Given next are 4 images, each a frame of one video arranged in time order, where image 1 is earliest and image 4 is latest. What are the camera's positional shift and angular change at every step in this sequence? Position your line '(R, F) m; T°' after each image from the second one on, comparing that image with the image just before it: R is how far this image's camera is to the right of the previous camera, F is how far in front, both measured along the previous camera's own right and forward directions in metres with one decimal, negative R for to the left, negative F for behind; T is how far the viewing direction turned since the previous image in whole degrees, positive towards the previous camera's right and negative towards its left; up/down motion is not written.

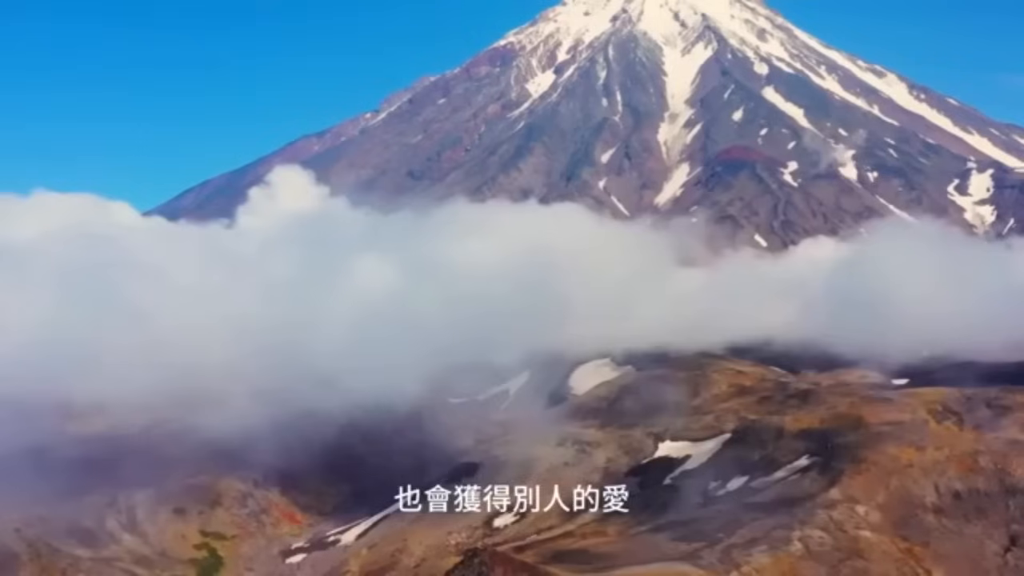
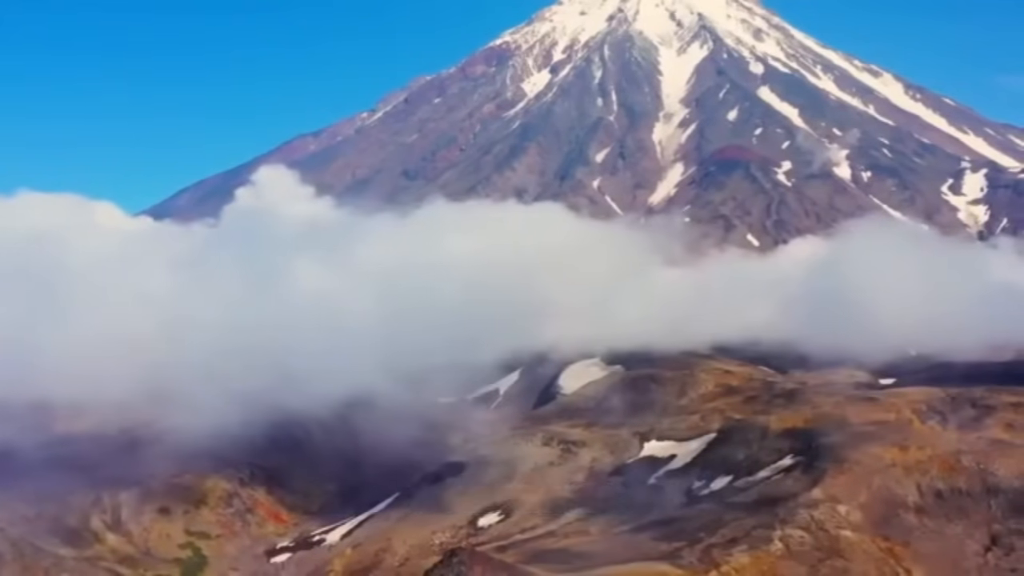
(+2.8, -0.2) m; 0°
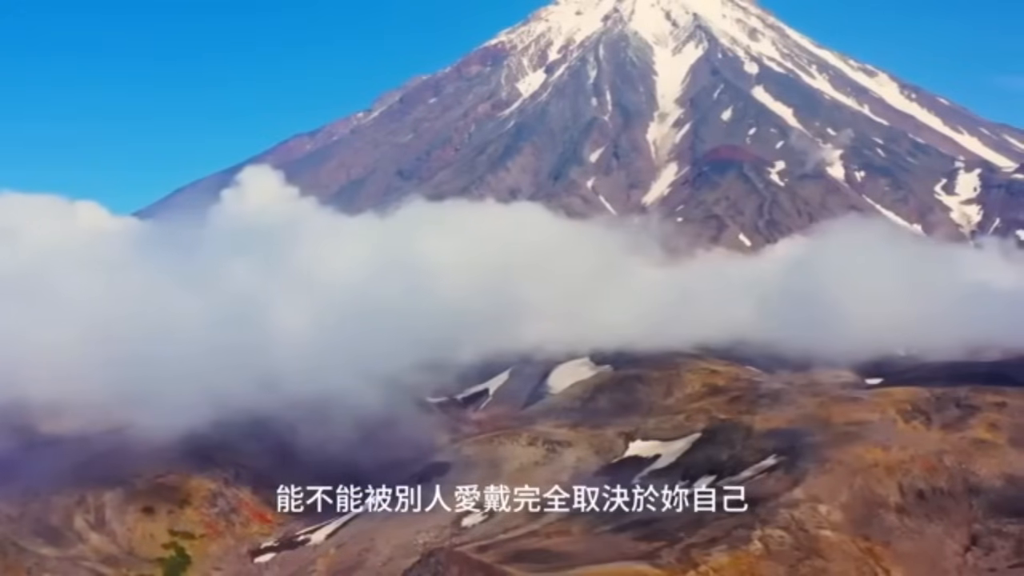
(+3.0, -0.1) m; 0°
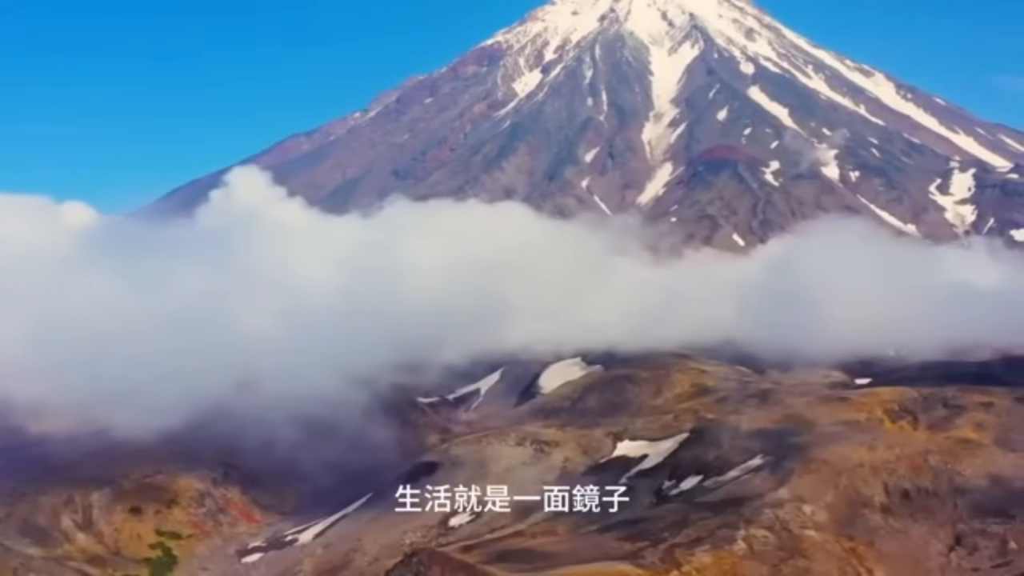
(+2.4, -0.1) m; 0°
